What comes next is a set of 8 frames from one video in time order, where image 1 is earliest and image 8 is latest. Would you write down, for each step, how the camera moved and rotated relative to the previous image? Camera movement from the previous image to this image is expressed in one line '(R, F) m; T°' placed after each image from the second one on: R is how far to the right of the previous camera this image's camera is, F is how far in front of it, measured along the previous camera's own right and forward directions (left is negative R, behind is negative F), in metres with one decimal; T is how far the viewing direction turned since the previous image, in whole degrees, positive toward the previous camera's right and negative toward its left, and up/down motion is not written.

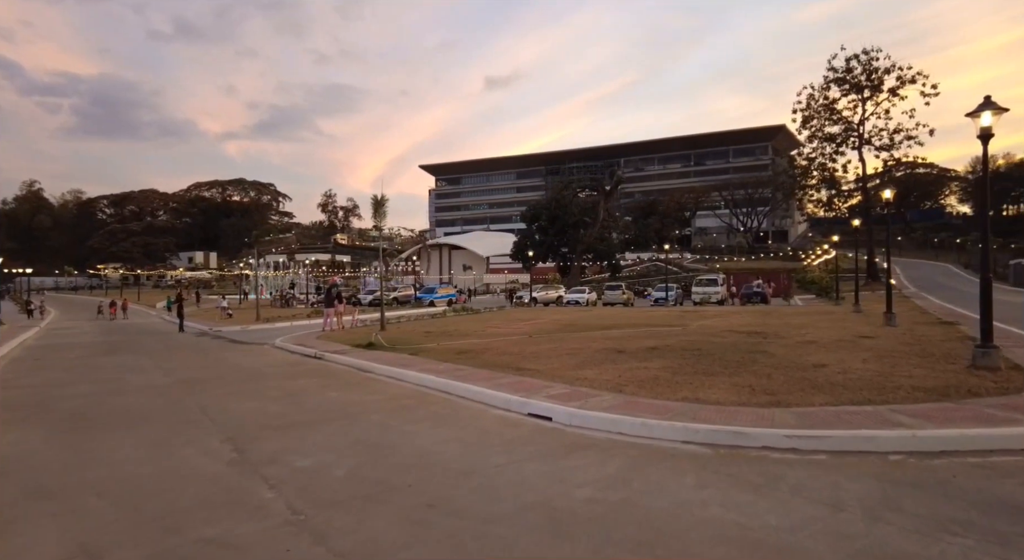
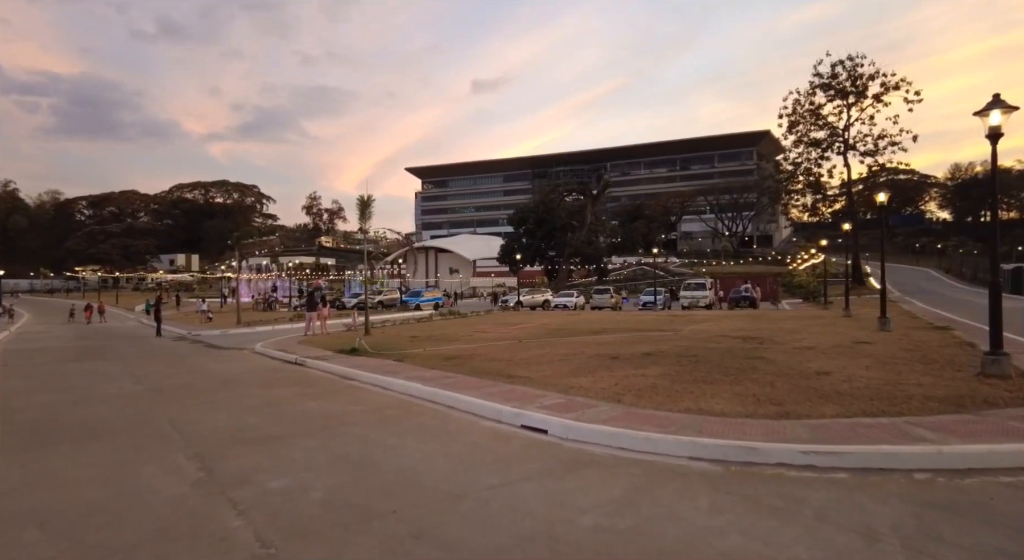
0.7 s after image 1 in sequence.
(-0.1, +0.5) m; +1°
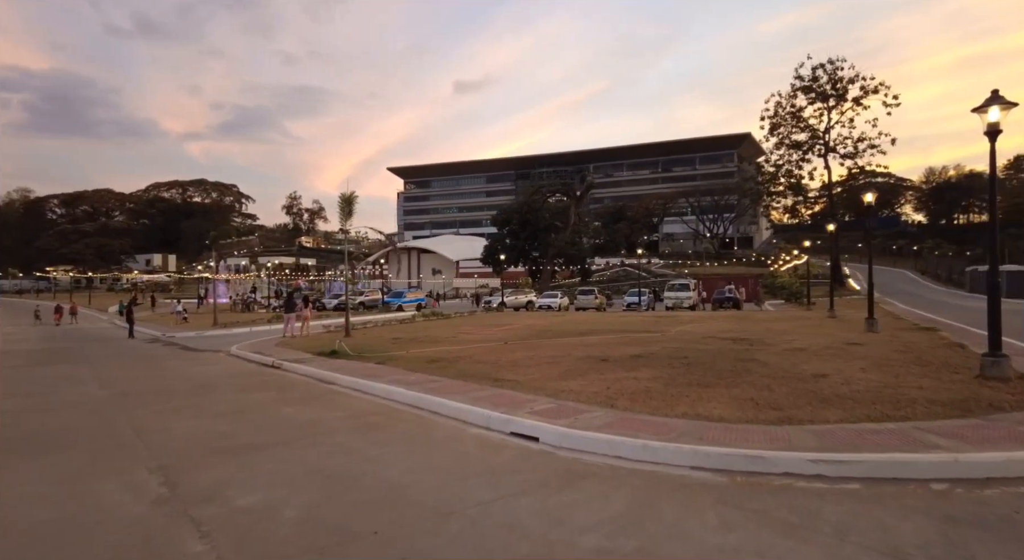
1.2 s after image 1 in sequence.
(-0.1, +0.4) m; +2°
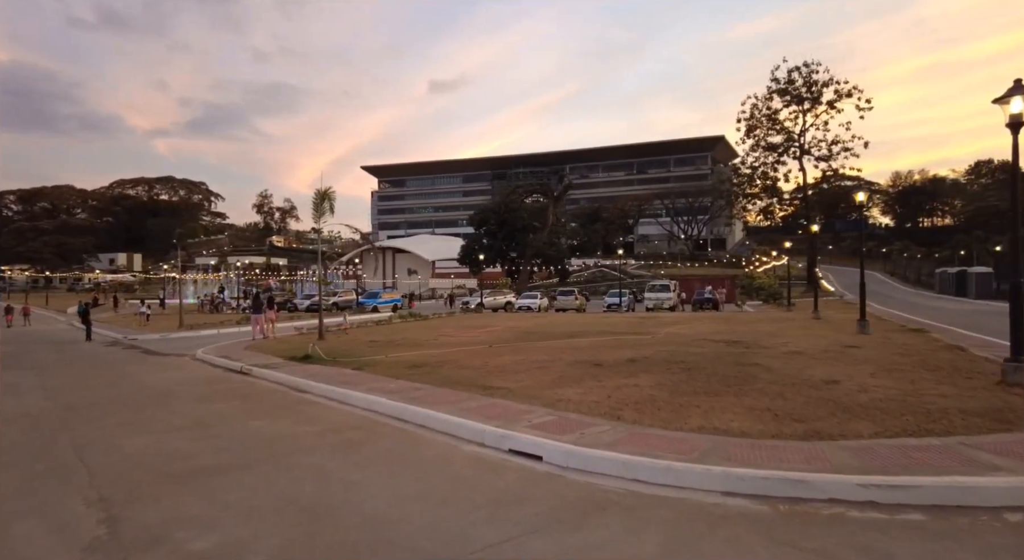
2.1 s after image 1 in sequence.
(-0.3, +0.8) m; +3°
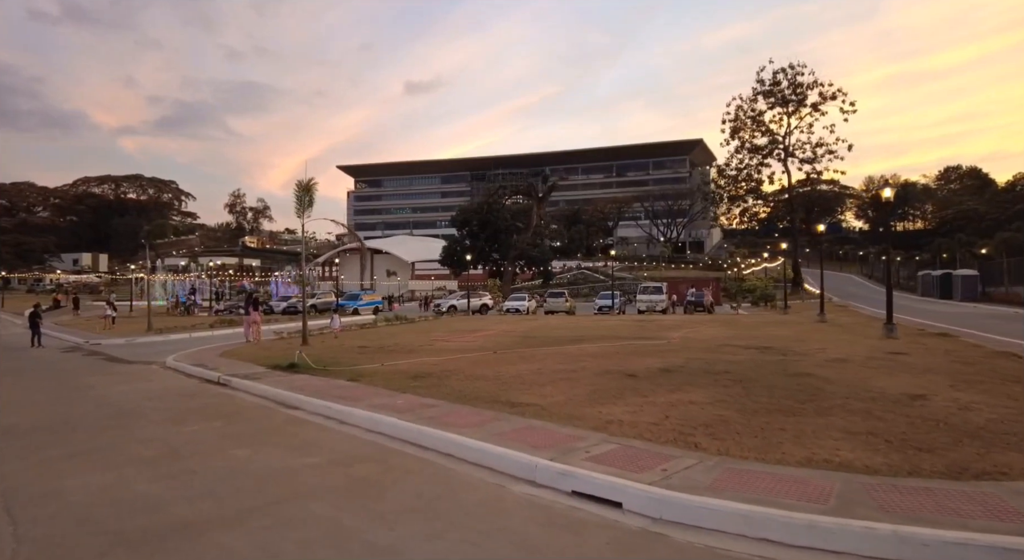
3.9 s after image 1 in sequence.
(-0.9, +1.5) m; +2°
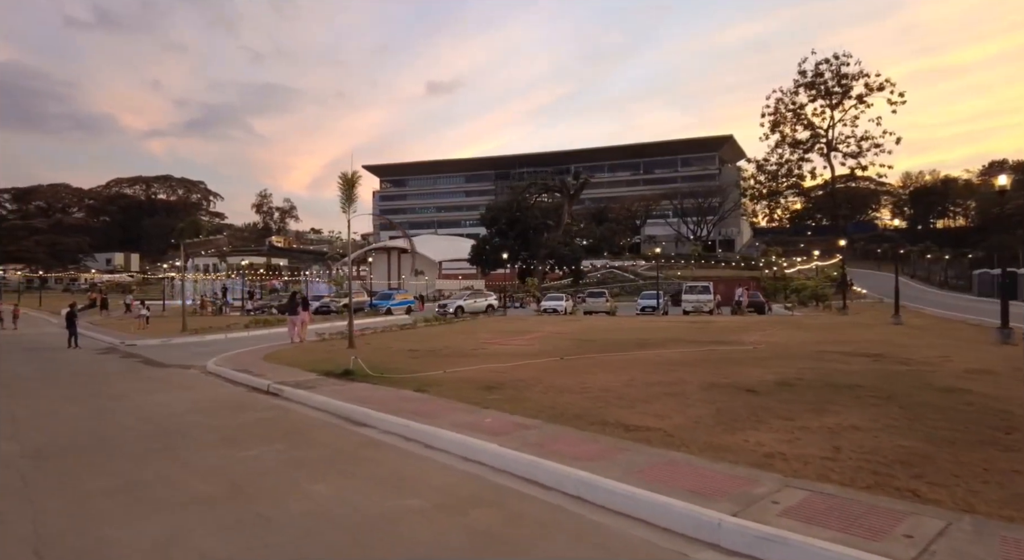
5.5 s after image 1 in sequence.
(-1.2, +1.4) m; -2°
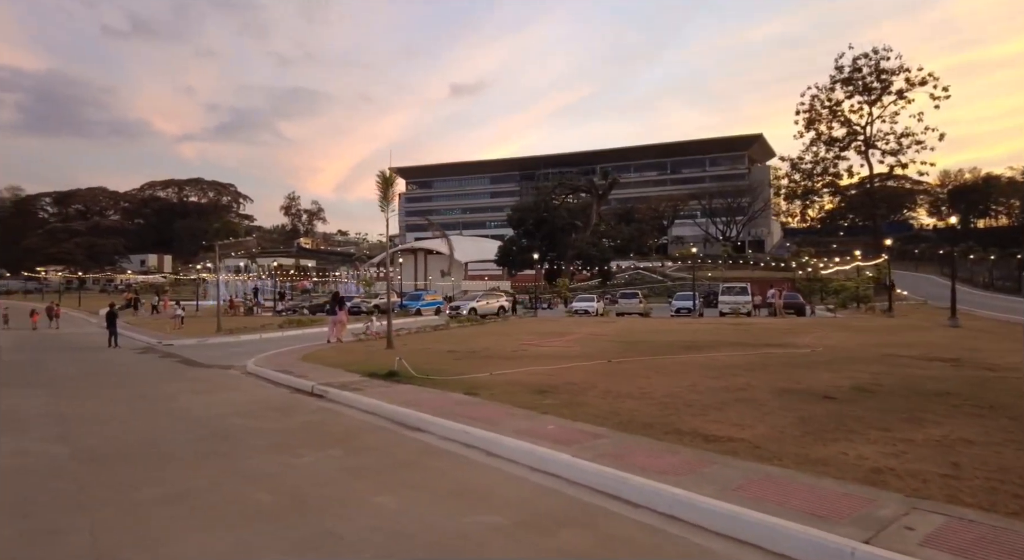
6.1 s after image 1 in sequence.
(-0.6, +0.5) m; -2°
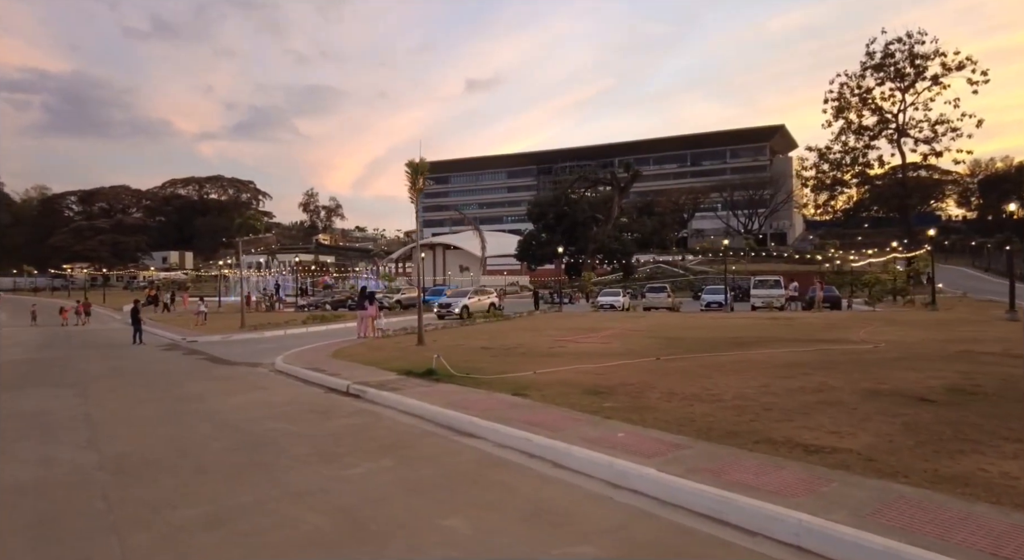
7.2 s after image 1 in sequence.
(-0.6, +0.8) m; -2°
